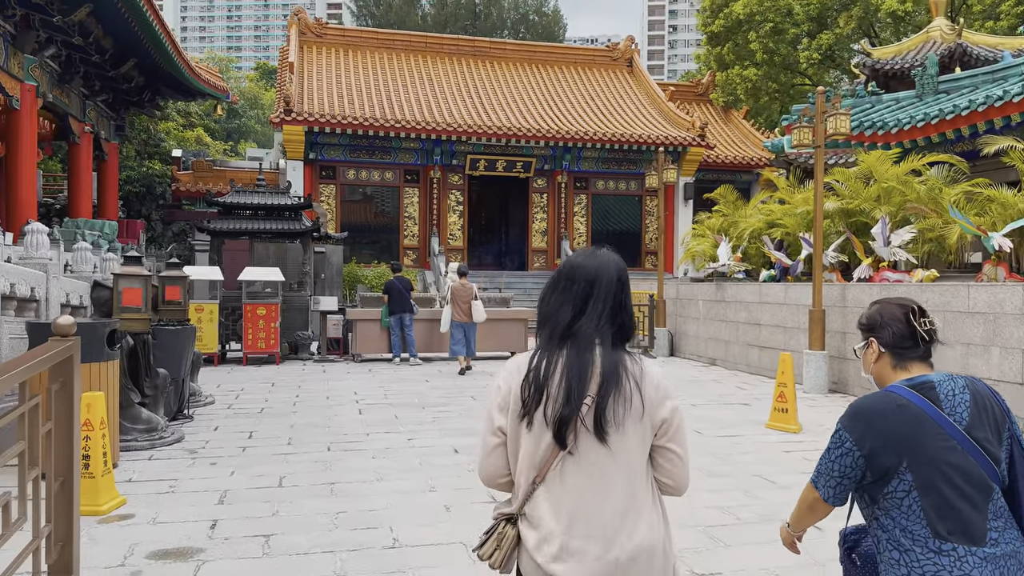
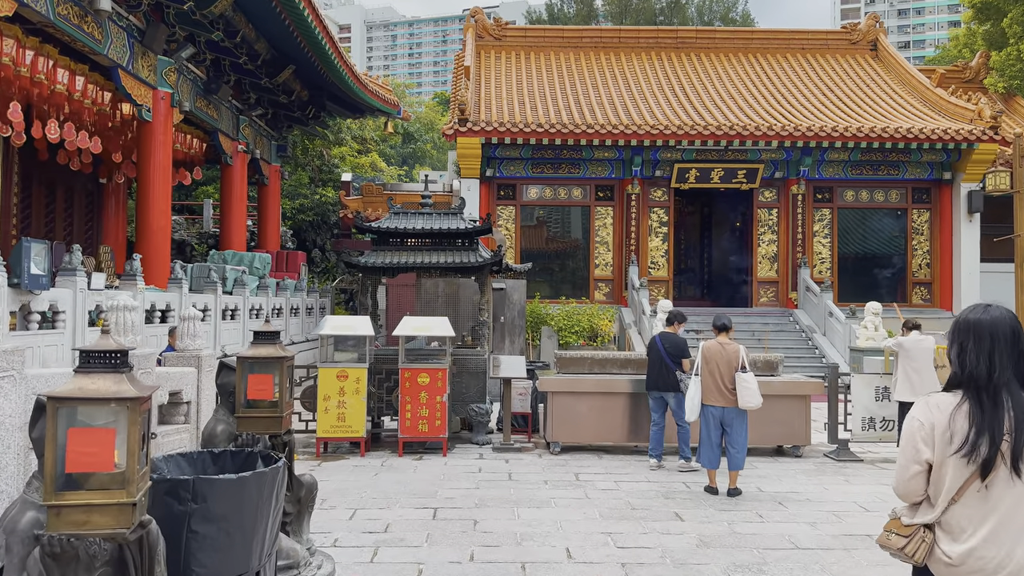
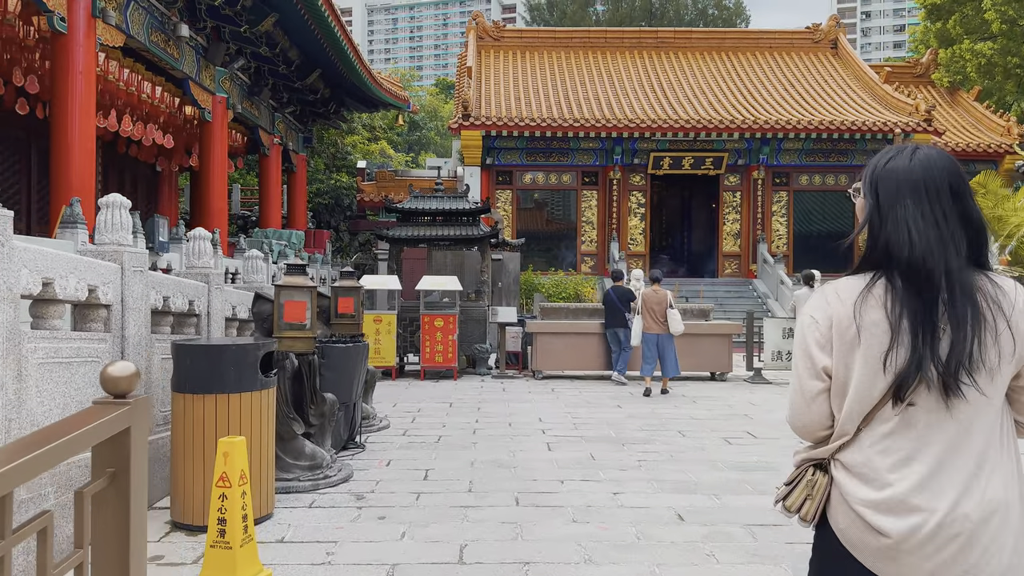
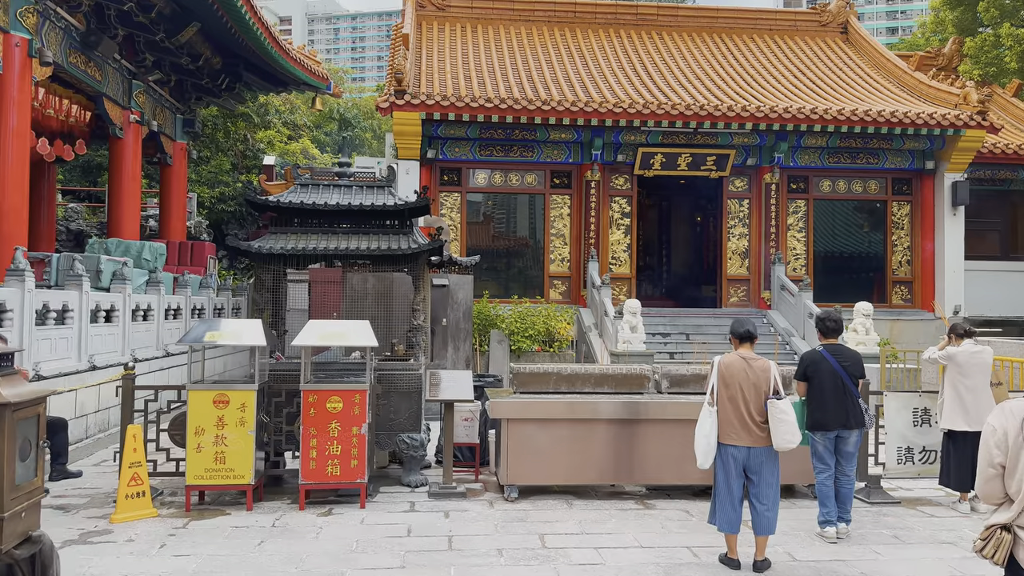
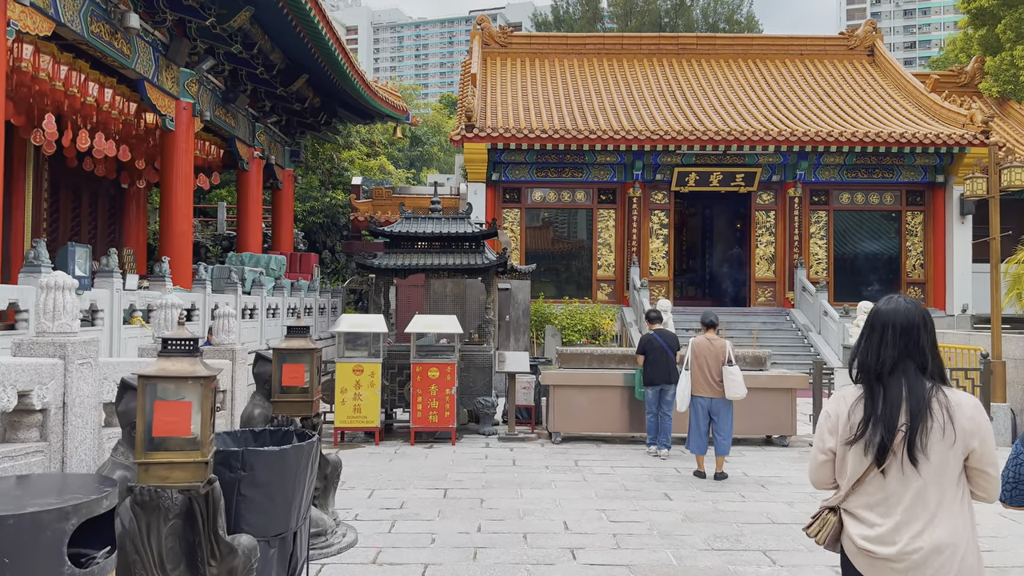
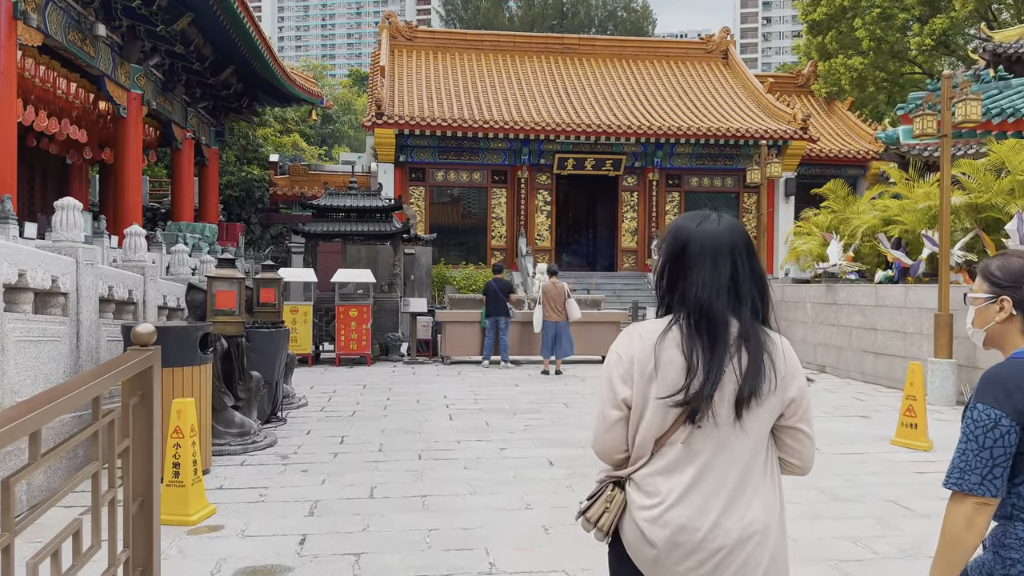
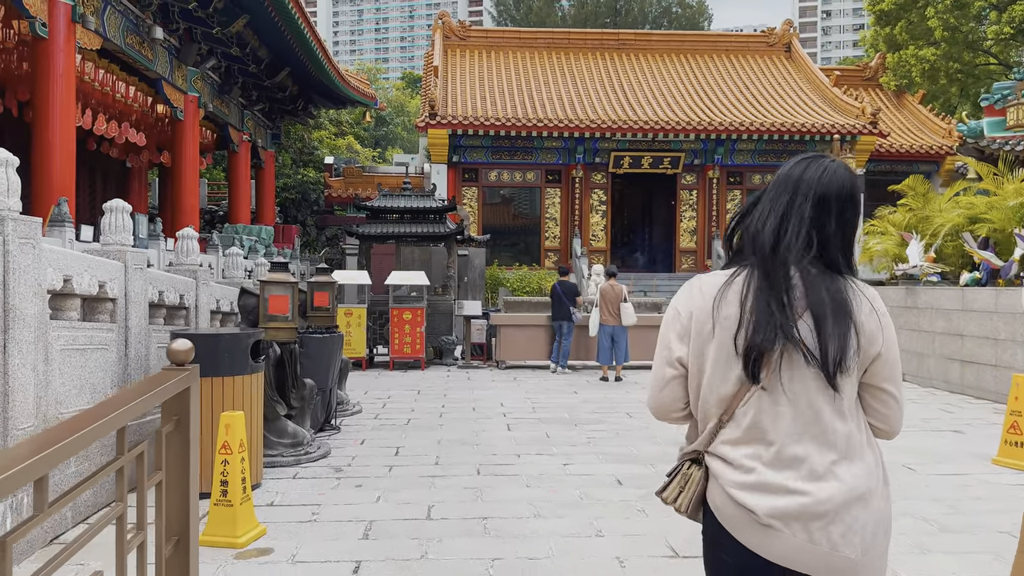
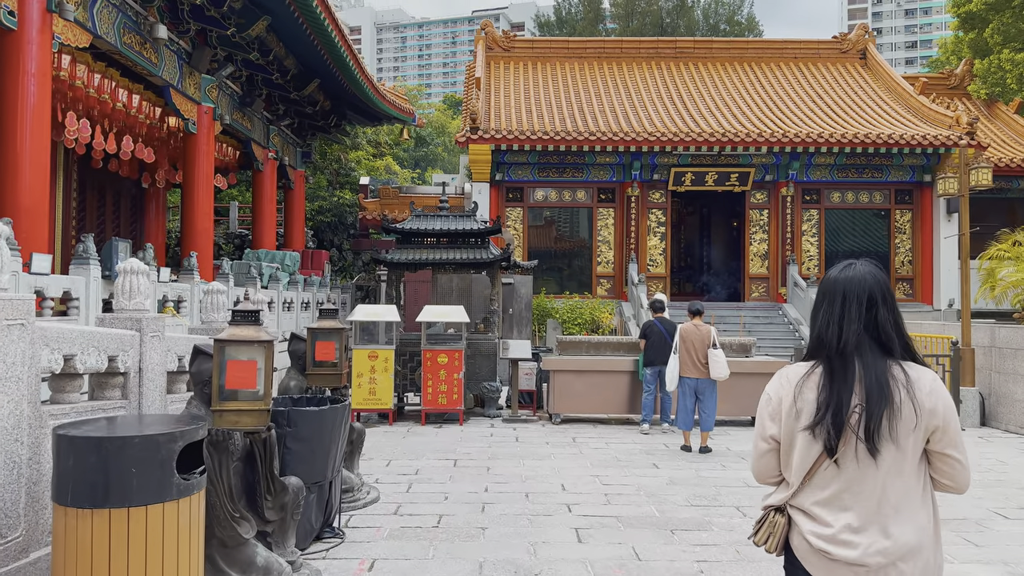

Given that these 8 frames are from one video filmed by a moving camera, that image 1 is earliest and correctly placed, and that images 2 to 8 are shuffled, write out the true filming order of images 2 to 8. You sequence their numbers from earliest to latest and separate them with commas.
6, 7, 3, 8, 5, 2, 4
